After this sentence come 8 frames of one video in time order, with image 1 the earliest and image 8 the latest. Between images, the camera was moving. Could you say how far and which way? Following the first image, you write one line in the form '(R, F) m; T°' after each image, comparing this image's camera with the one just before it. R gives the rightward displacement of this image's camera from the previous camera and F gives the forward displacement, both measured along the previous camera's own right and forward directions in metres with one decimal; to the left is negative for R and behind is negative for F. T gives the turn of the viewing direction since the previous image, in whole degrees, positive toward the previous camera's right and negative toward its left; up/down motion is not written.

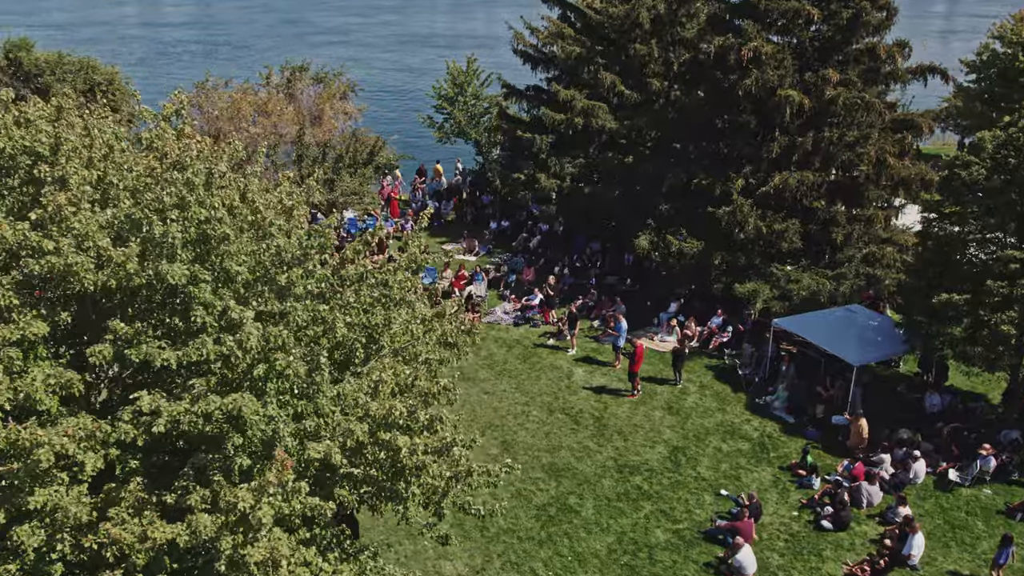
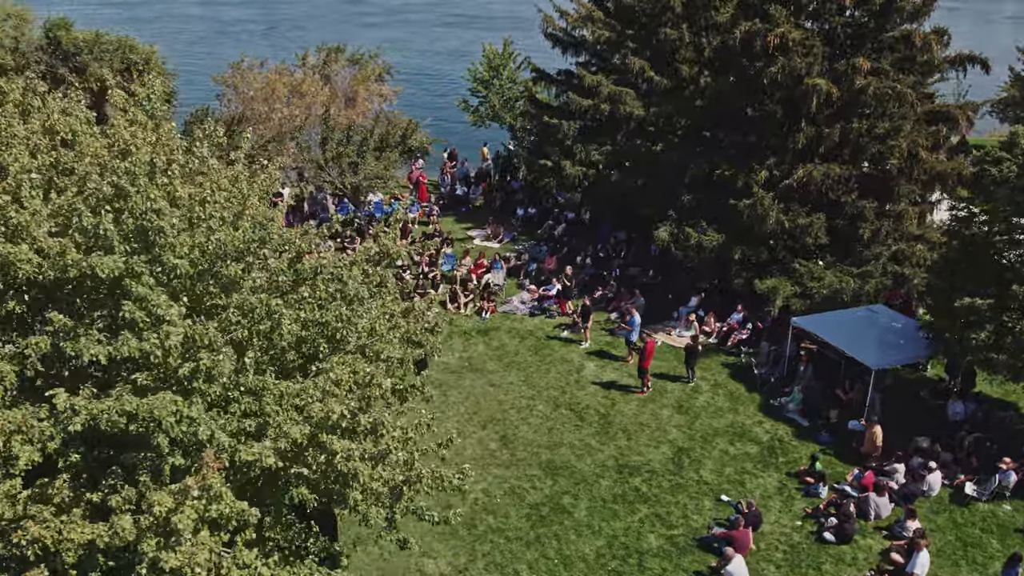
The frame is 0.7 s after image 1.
(+1.2, +0.6) m; -3°
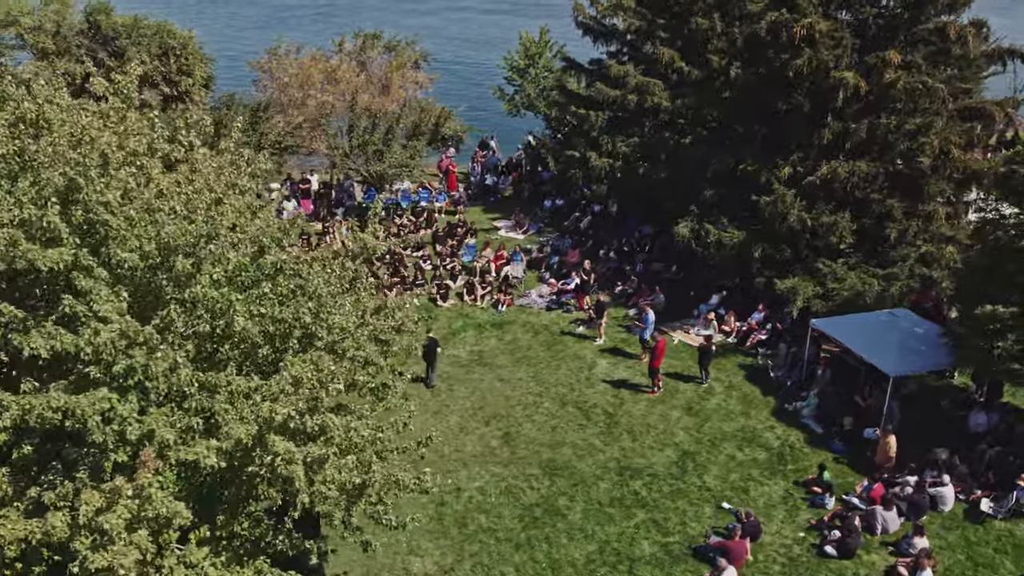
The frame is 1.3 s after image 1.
(+1.1, +0.4) m; -3°
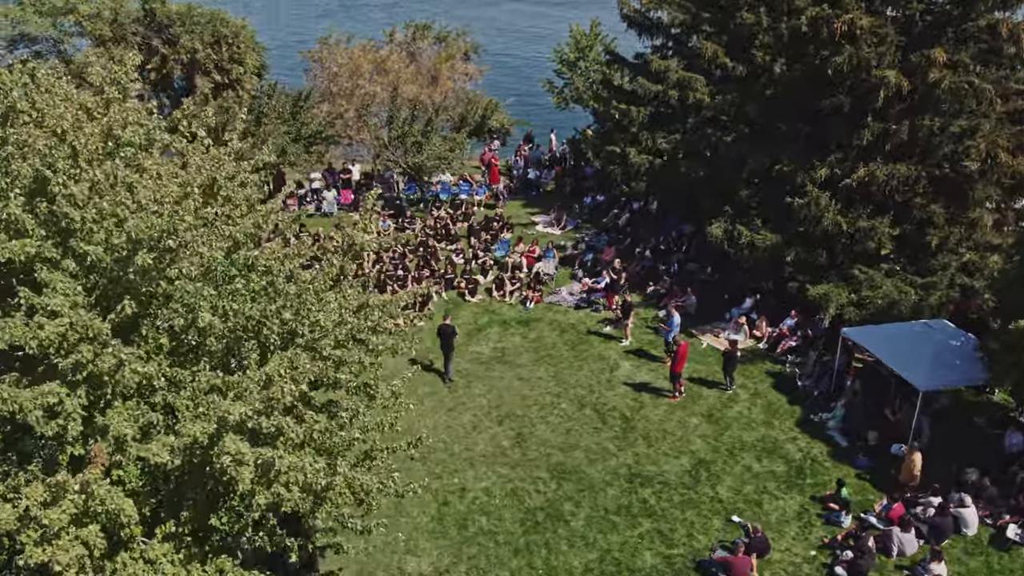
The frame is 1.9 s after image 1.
(+1.1, +0.4) m; -4°
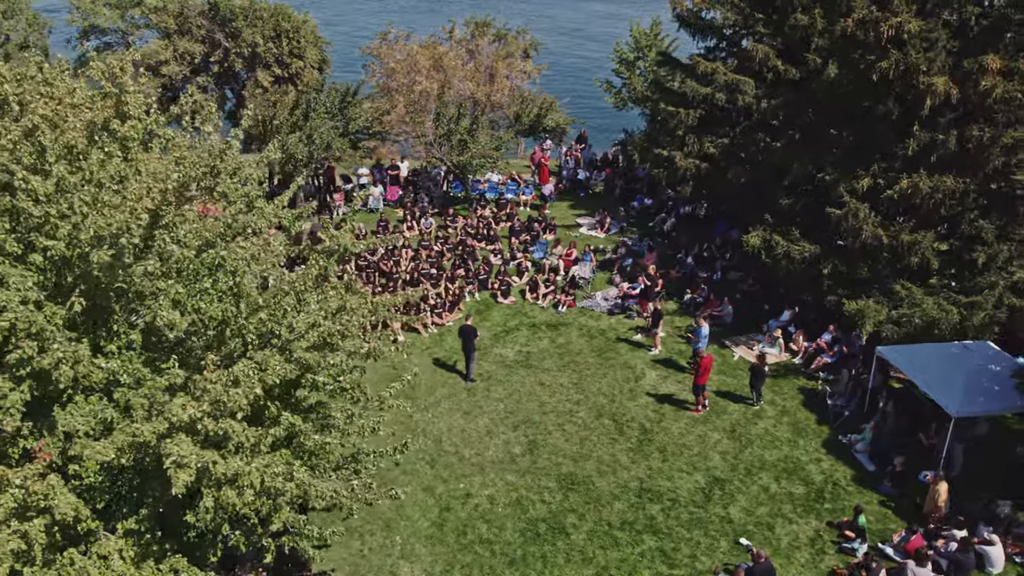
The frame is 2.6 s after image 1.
(+1.3, +0.4) m; -5°
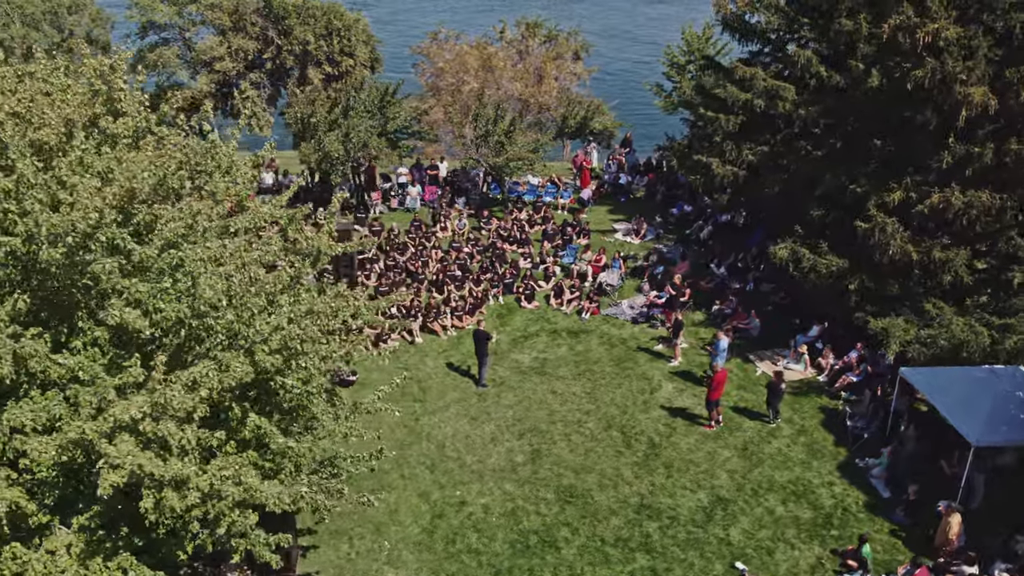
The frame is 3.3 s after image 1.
(+1.3, +0.4) m; -4°
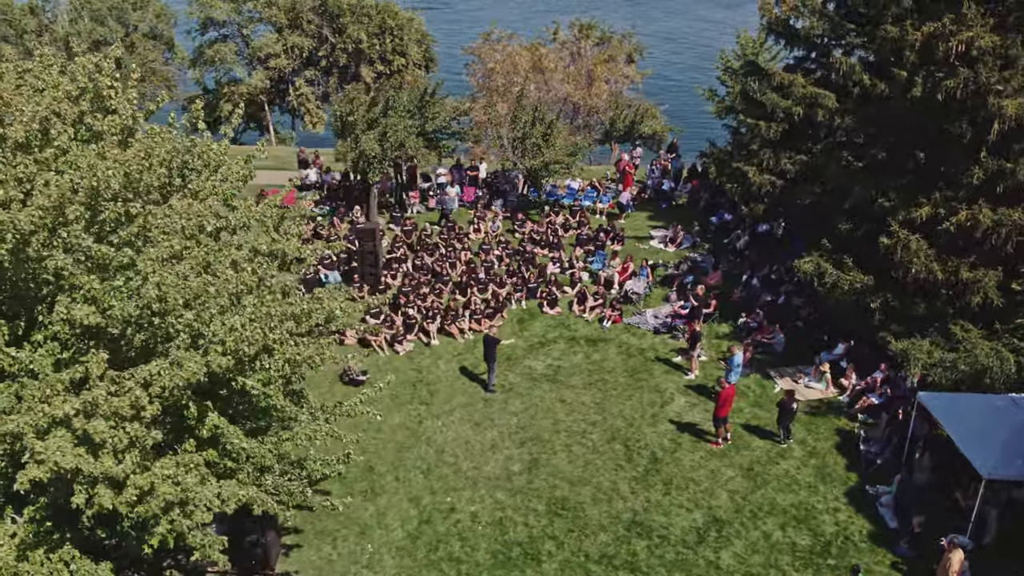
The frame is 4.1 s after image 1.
(+1.5, +0.3) m; -5°
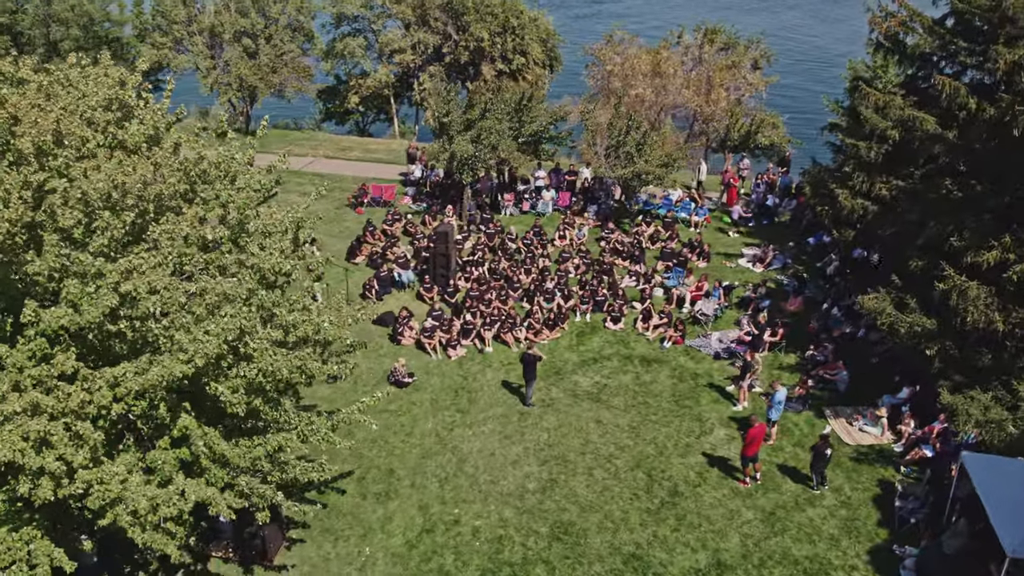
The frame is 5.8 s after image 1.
(+2.7, +0.3) m; -10°
